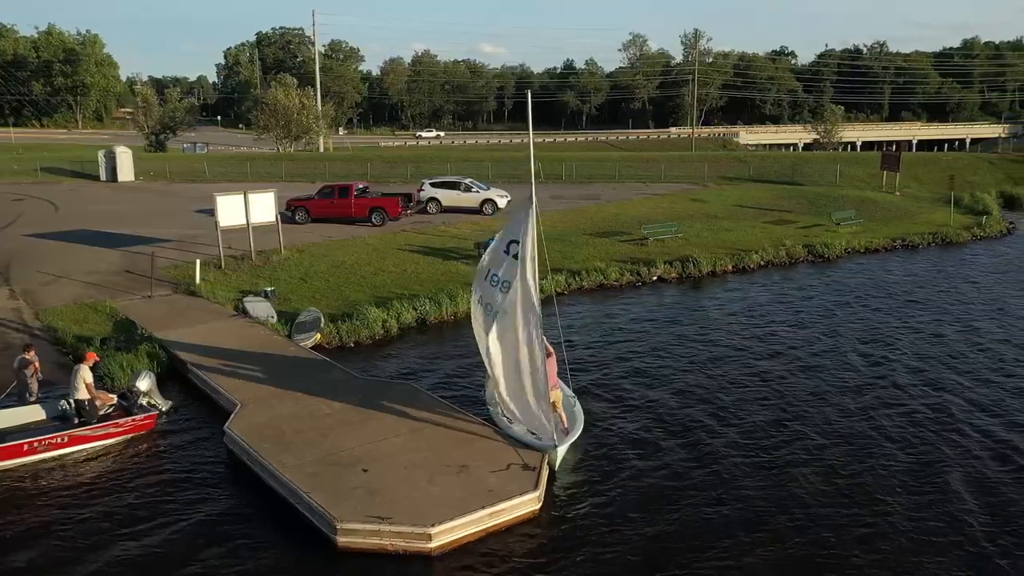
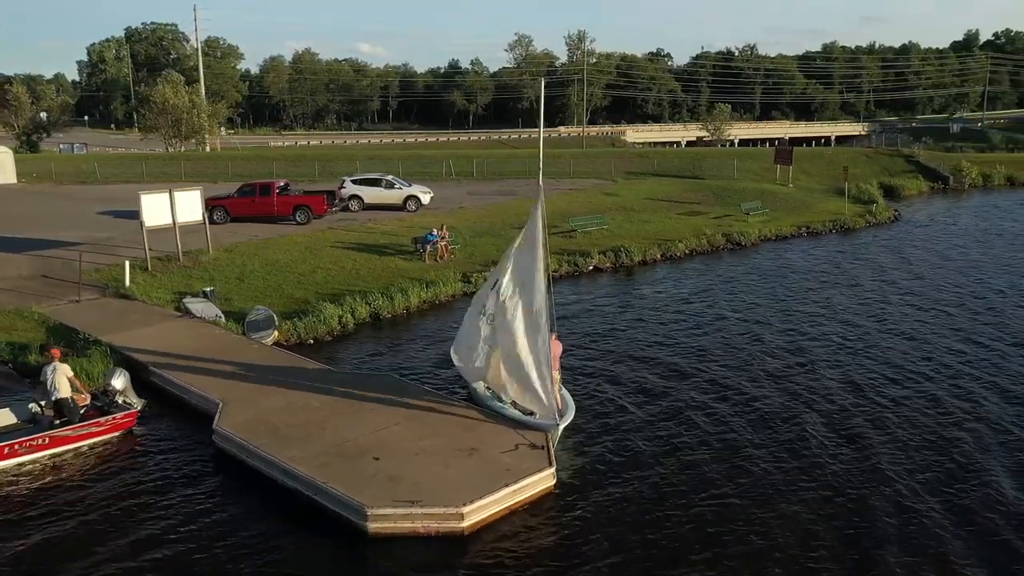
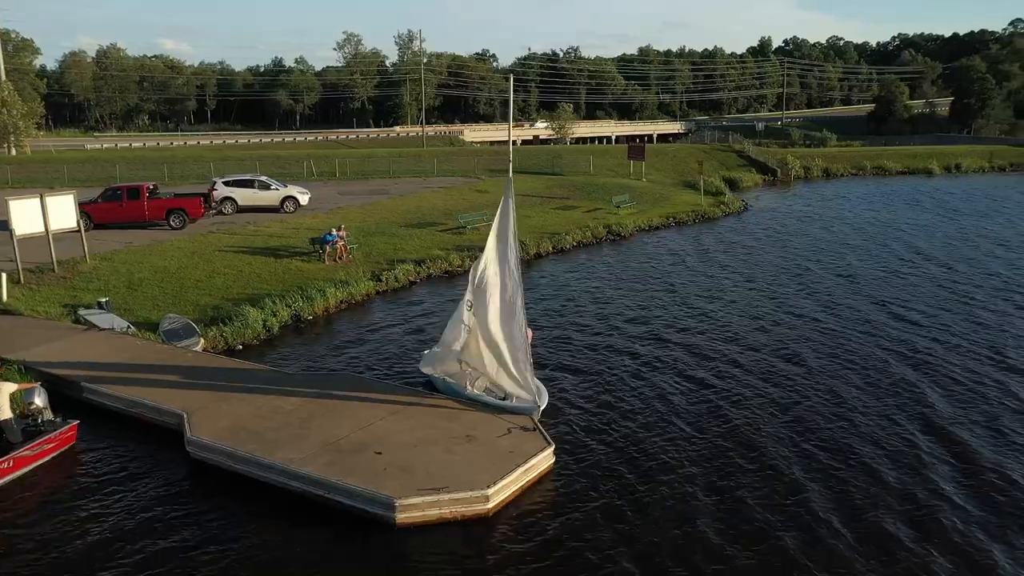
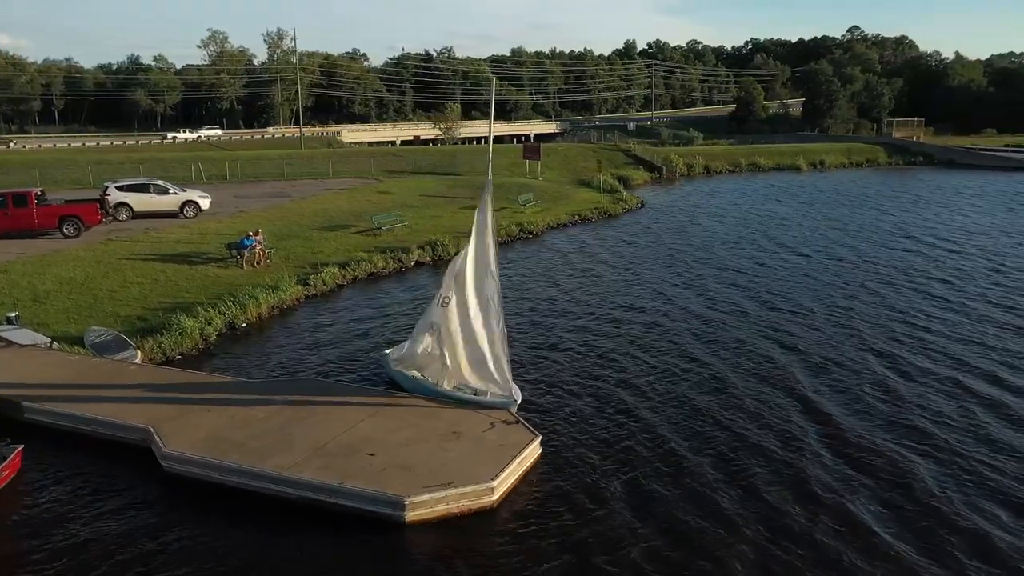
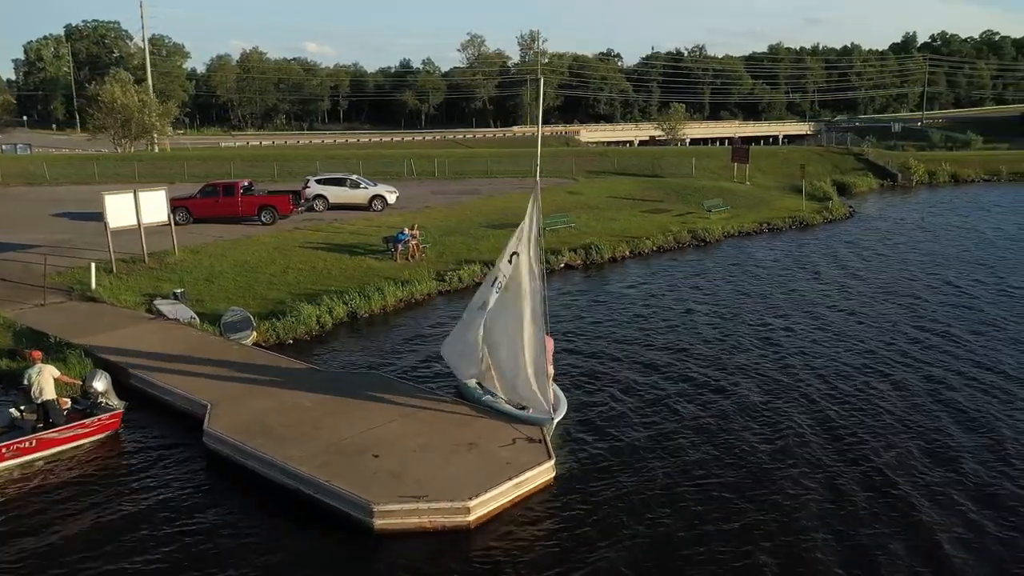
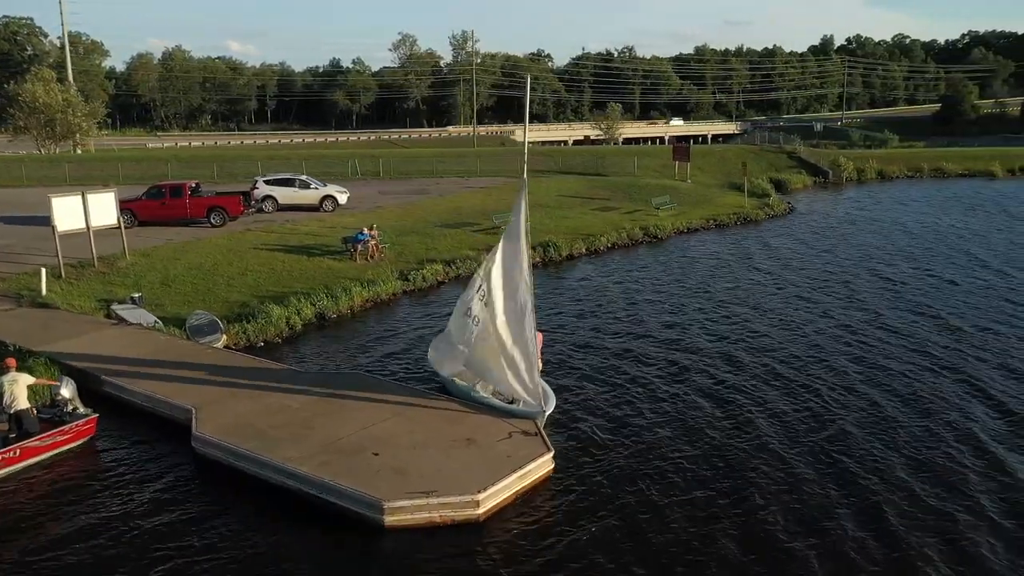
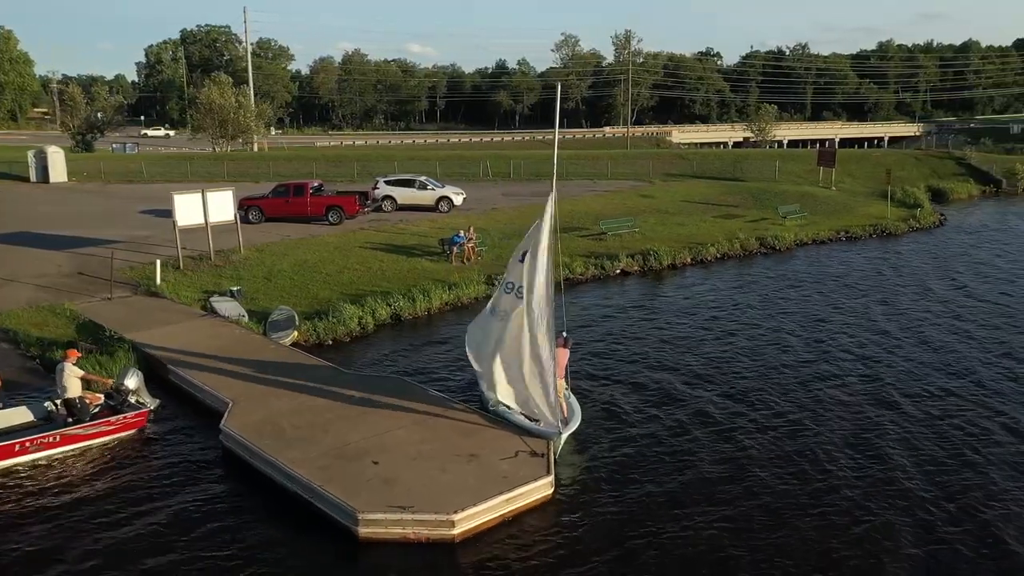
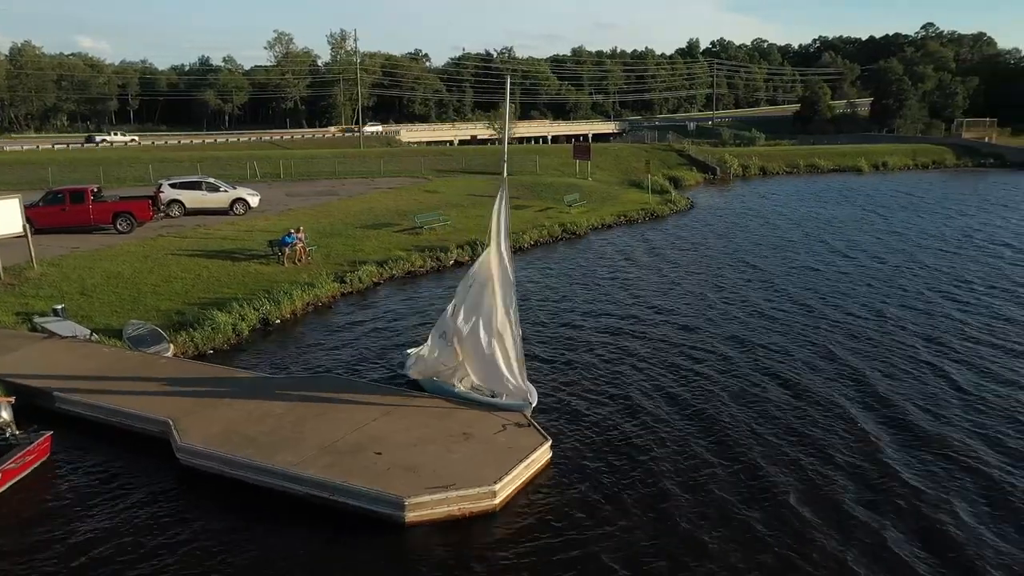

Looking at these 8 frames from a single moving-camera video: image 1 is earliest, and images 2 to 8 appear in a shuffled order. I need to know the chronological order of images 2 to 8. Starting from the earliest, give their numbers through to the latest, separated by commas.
7, 2, 5, 6, 3, 8, 4
